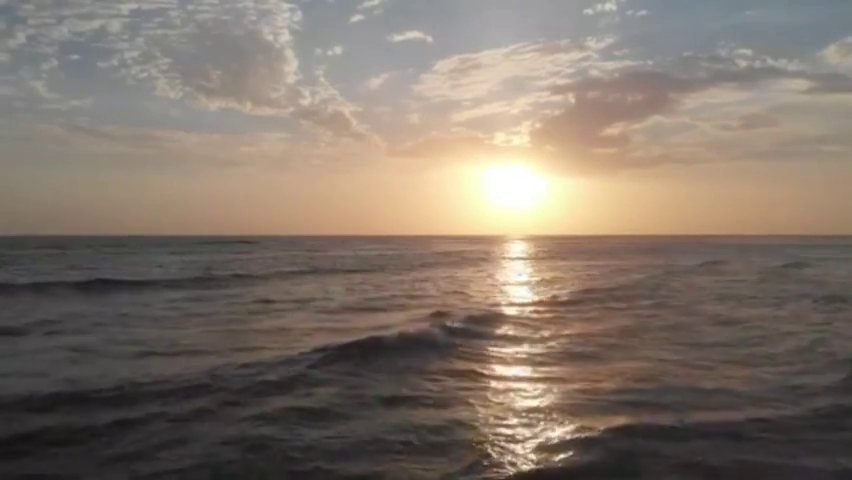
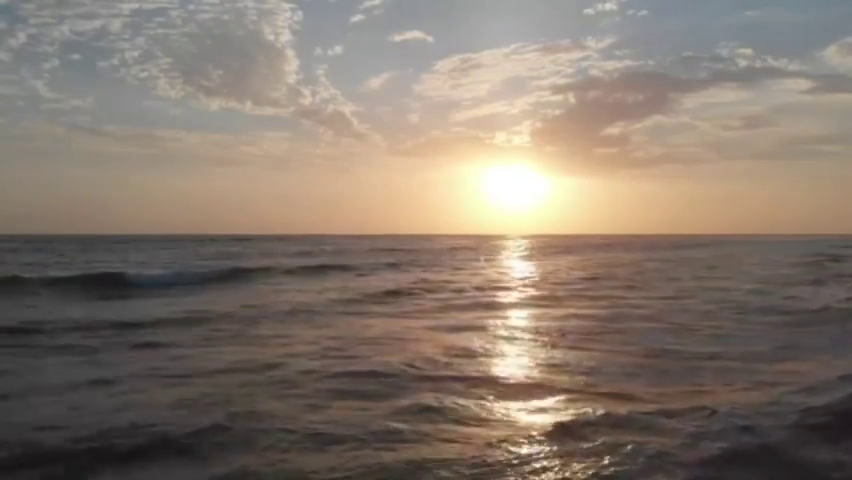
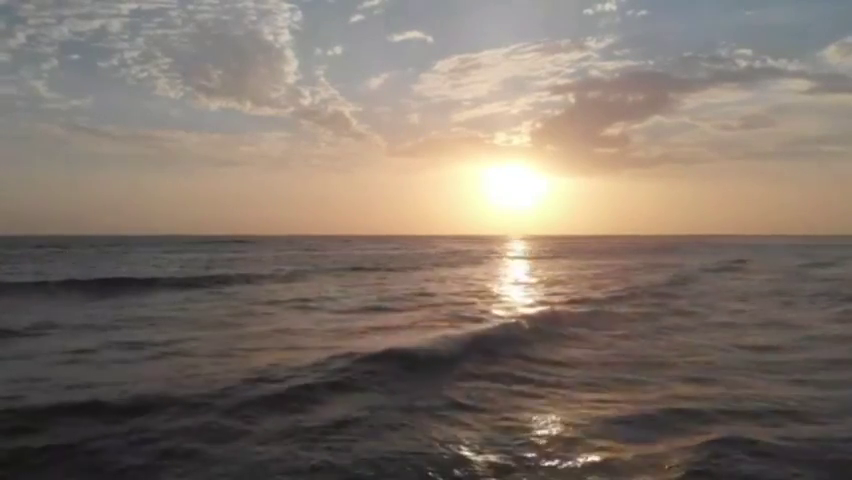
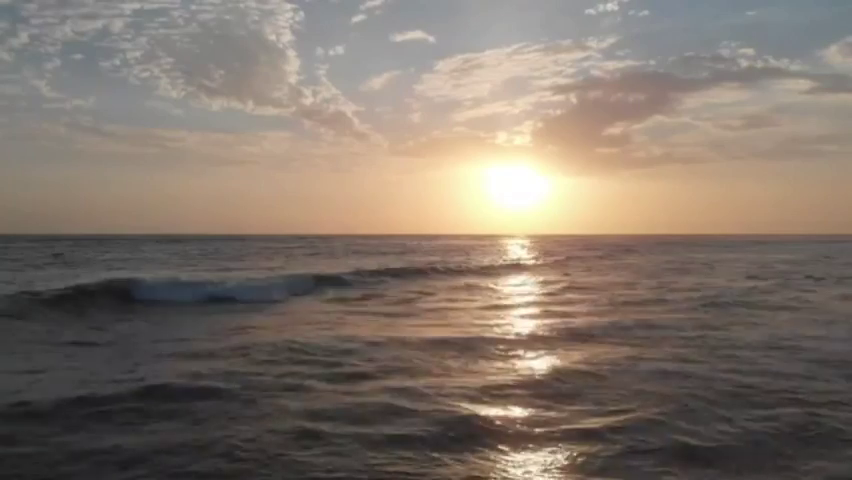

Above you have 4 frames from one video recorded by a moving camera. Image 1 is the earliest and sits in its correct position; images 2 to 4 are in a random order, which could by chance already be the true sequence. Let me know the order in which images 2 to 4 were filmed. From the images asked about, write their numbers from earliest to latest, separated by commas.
3, 2, 4
